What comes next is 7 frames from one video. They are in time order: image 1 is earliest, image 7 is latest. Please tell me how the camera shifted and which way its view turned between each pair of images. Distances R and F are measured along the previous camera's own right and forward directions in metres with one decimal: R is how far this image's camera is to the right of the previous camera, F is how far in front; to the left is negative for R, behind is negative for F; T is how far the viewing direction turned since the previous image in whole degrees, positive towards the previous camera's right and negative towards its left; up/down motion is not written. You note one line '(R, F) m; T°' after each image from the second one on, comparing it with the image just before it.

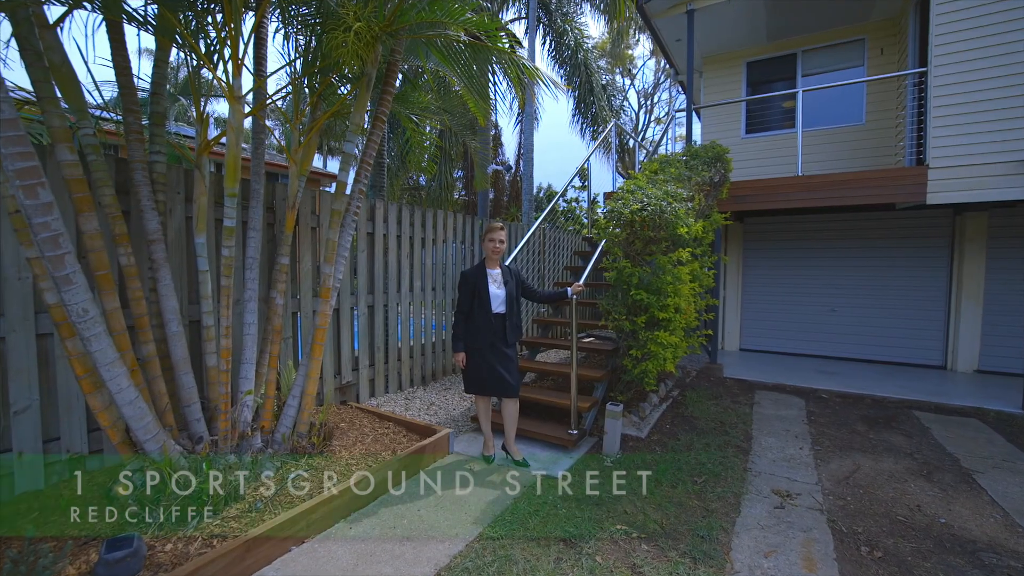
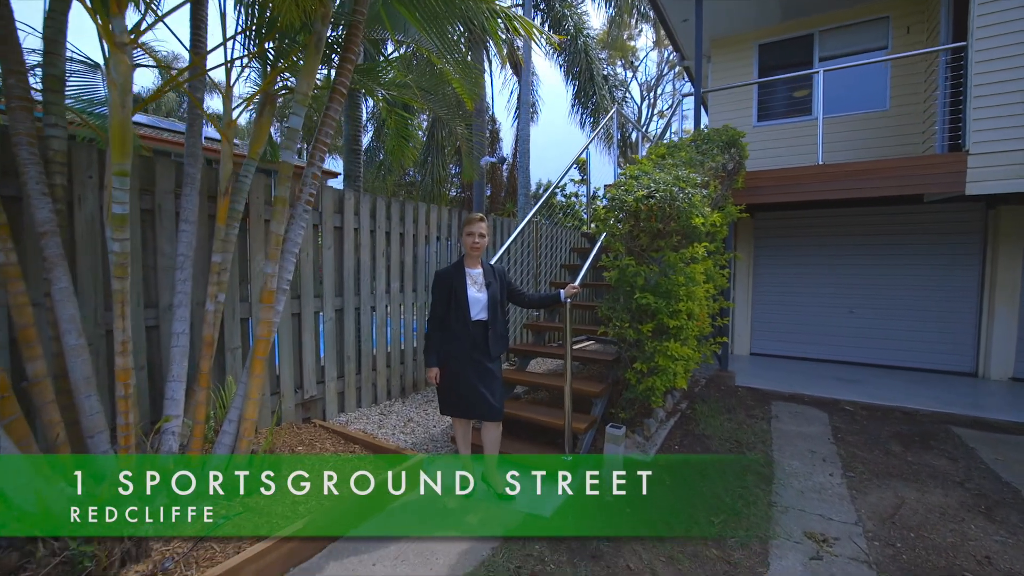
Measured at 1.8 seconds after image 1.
(+0.1, +0.5) m; 0°
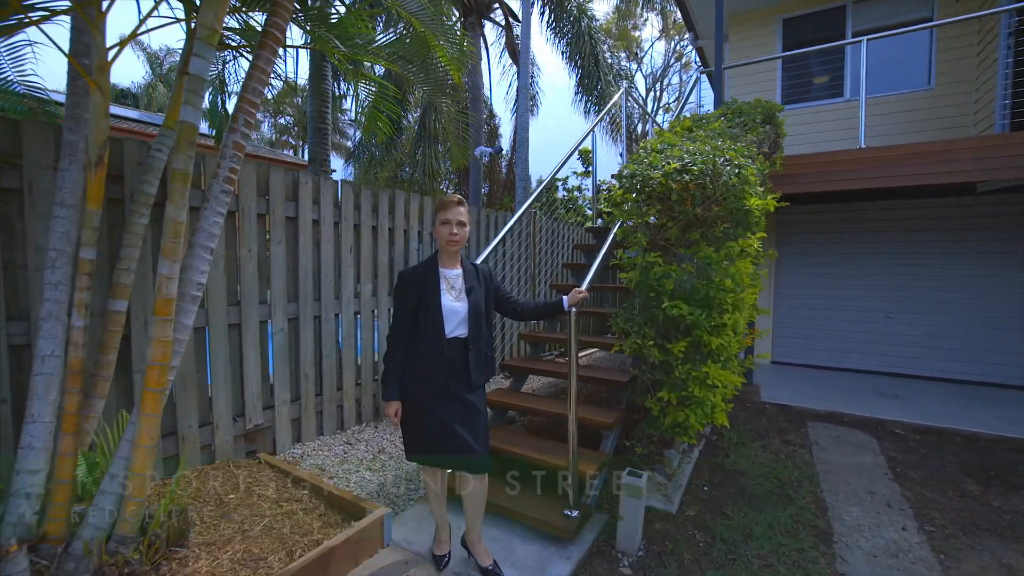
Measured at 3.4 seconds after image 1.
(+0.1, +0.7) m; 0°
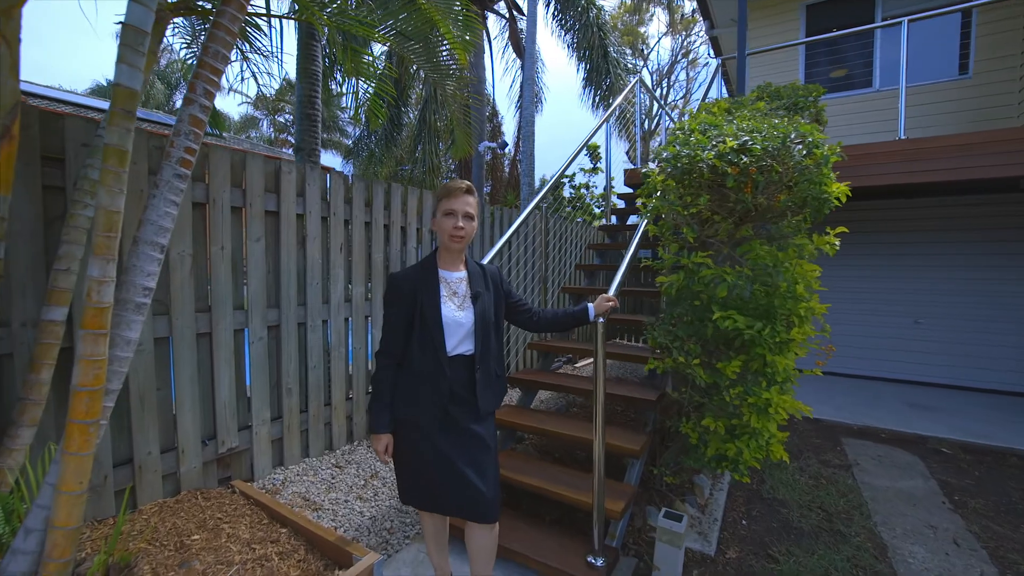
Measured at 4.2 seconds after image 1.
(-0.1, +0.4) m; 0°
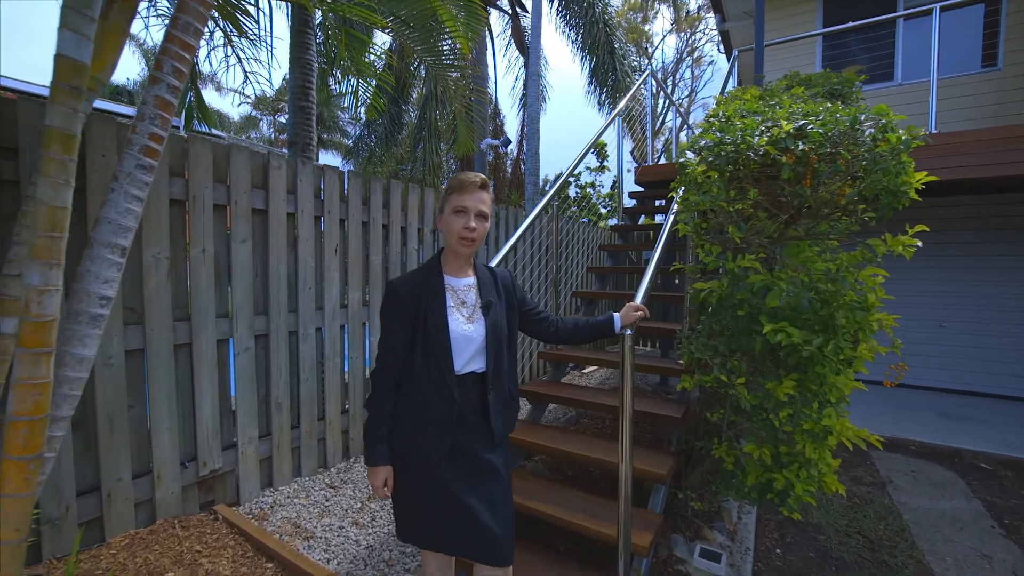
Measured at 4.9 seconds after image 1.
(-0.1, +0.2) m; 0°
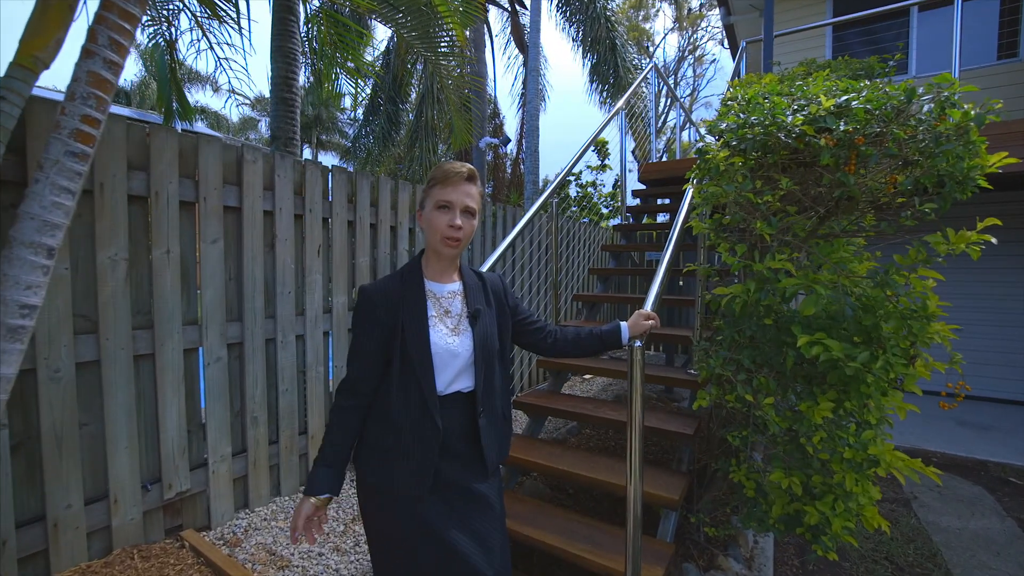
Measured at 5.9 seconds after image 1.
(0.0, +0.2) m; 0°
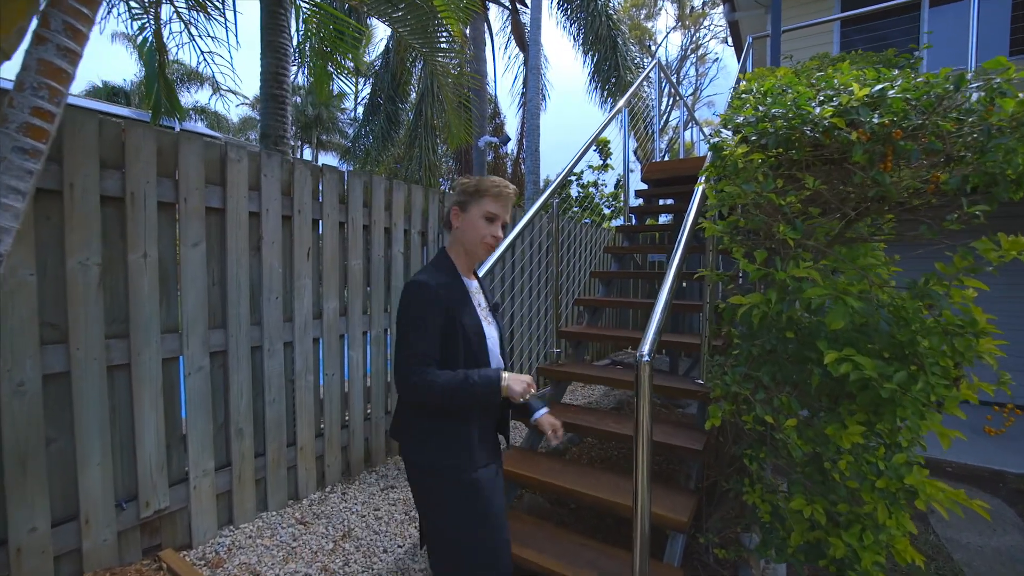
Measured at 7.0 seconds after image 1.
(0.0, +0.1) m; 0°
